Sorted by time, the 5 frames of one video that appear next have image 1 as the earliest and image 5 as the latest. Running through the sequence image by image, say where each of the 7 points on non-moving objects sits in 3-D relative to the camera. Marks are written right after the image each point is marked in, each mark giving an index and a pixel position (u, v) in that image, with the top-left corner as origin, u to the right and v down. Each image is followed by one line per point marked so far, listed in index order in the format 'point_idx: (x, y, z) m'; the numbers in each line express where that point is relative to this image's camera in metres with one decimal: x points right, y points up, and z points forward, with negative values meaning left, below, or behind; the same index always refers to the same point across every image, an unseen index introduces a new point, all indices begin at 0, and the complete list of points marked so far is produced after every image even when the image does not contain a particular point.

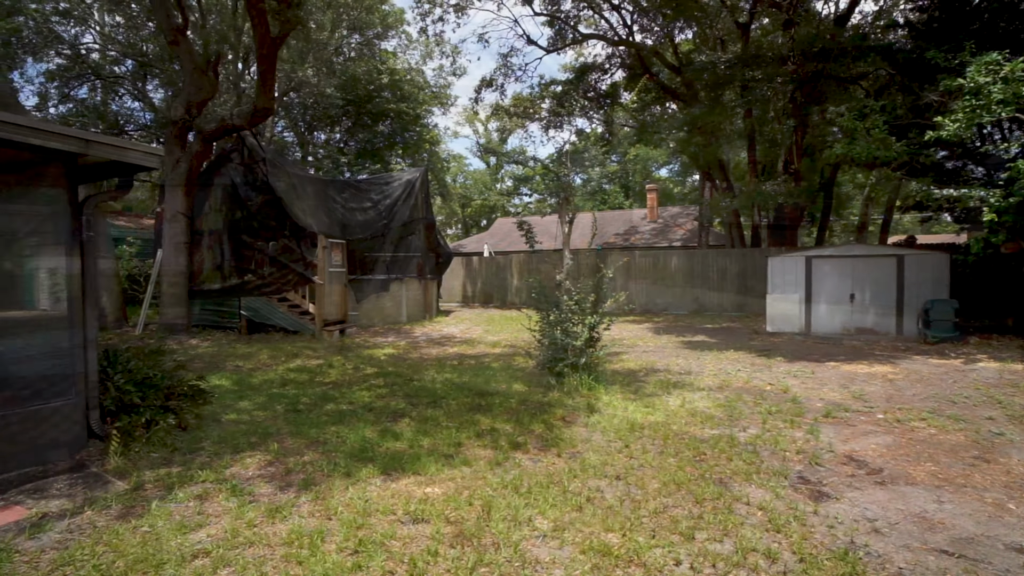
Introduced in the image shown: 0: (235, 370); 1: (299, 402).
0: (-3.9, -1.2, +7.7) m
1: (-2.3, -1.2, +5.8) m
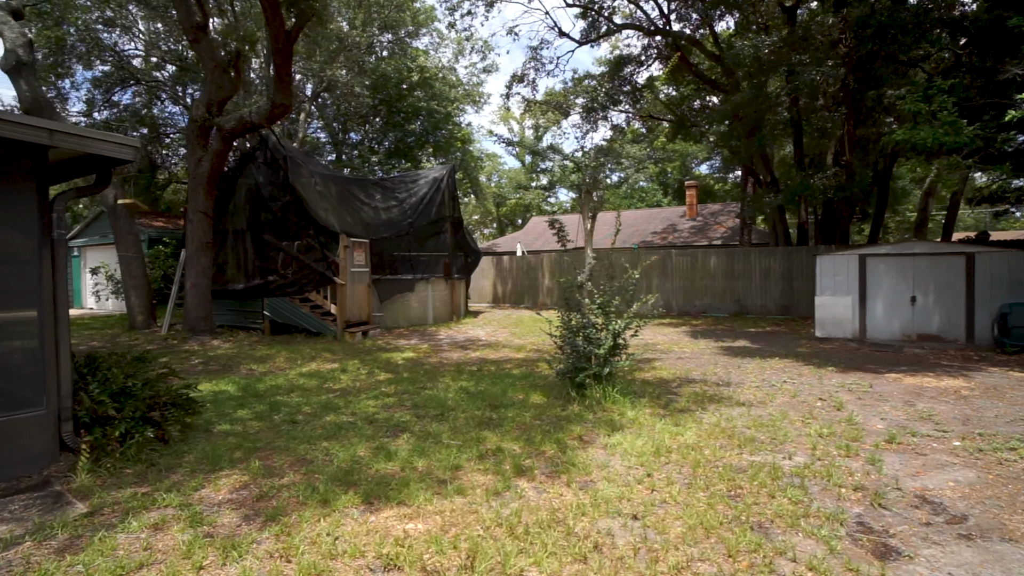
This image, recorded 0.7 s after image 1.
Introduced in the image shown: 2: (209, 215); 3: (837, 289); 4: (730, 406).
0: (-3.6, -1.2, +7.4) m
1: (-2.1, -1.2, +5.4) m
2: (-5.9, +1.4, +10.6) m
3: (+5.7, 0.0, +9.6) m
4: (+2.1, -1.2, +5.3) m
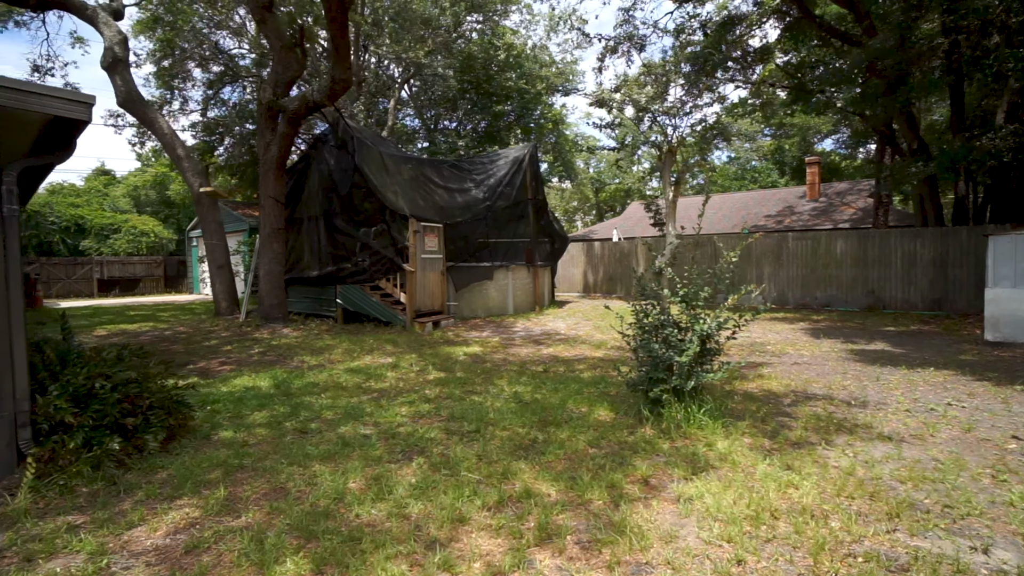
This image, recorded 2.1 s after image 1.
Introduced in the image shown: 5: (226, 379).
0: (-2.8, -1.0, +6.9) m
1: (-1.7, -1.1, +4.7) m
2: (-4.4, +1.7, +10.4) m
3: (+6.8, +0.1, +7.4) m
4: (+2.5, -1.1, +3.8) m
5: (-3.2, -1.0, +6.2) m
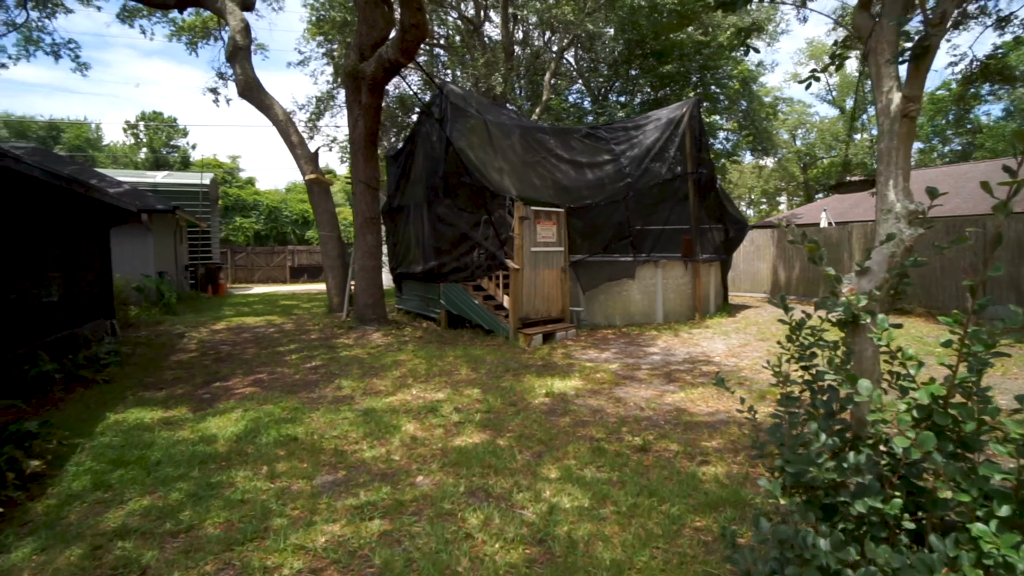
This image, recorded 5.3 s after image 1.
0: (-2.0, -1.1, +5.3) m
1: (-1.7, -1.3, +2.8) m
2: (-2.3, +1.7, +9.0) m
3: (+7.2, -0.2, +2.5) m
4: (+1.9, -1.3, +0.6) m
5: (-2.6, -1.1, +4.7) m
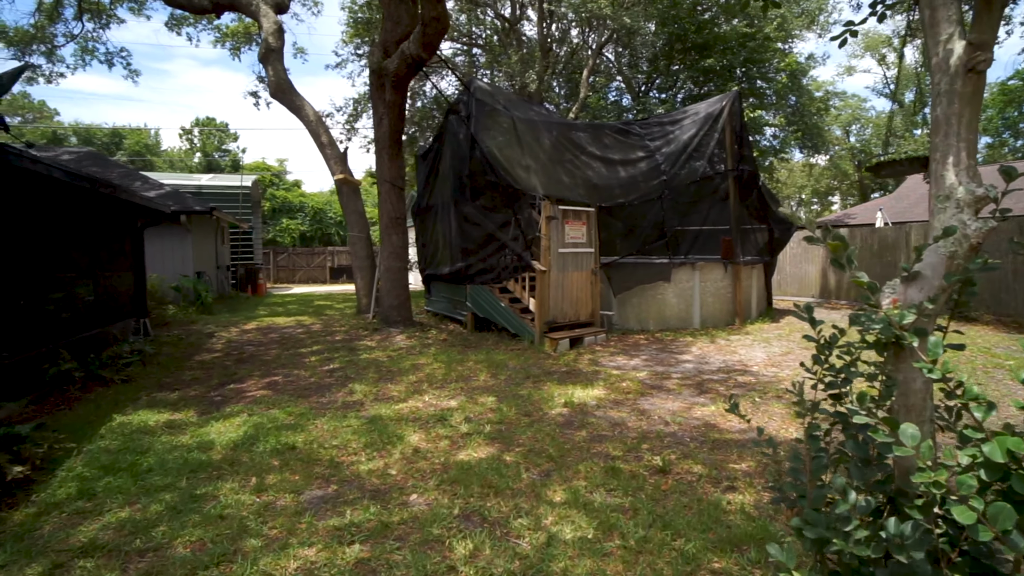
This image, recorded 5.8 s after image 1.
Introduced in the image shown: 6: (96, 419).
0: (-1.8, -1.1, +5.2) m
1: (-1.7, -1.3, +2.6) m
2: (-1.8, +1.7, +8.9) m
3: (+7.2, -0.3, +1.6) m
4: (+1.7, -1.4, +0.1) m
5: (-2.5, -1.1, +4.6) m
6: (-3.5, -1.1, +4.7) m
